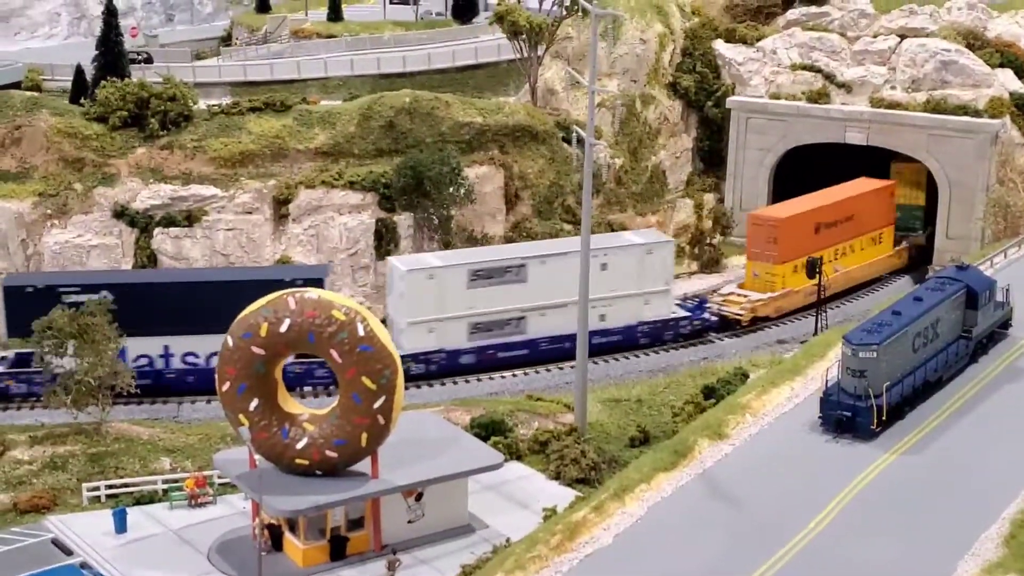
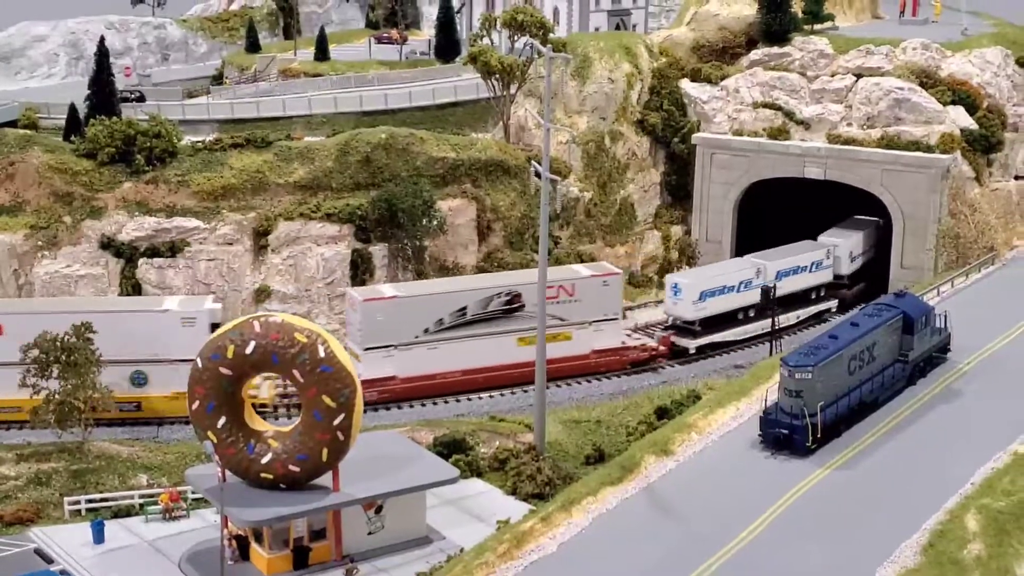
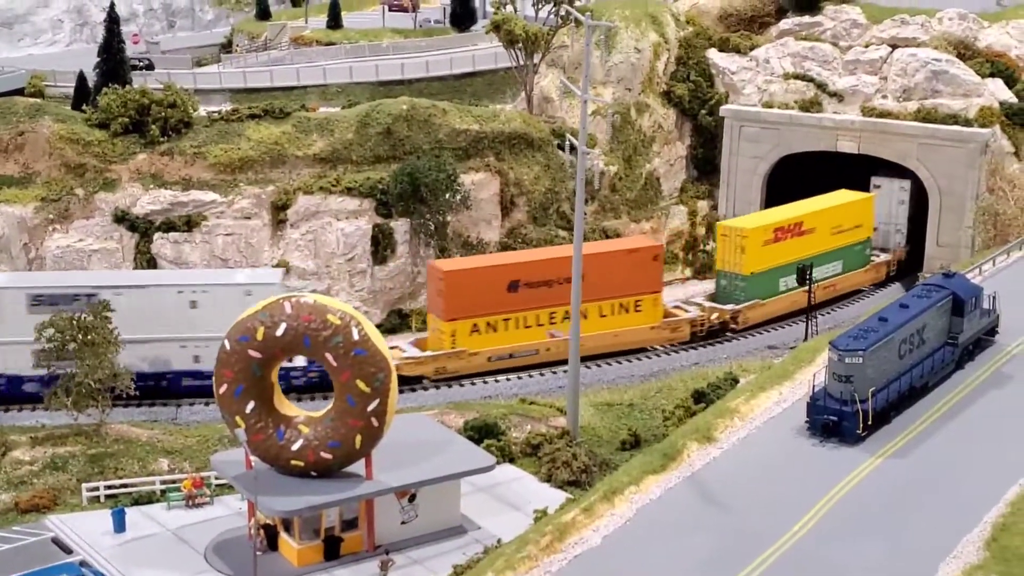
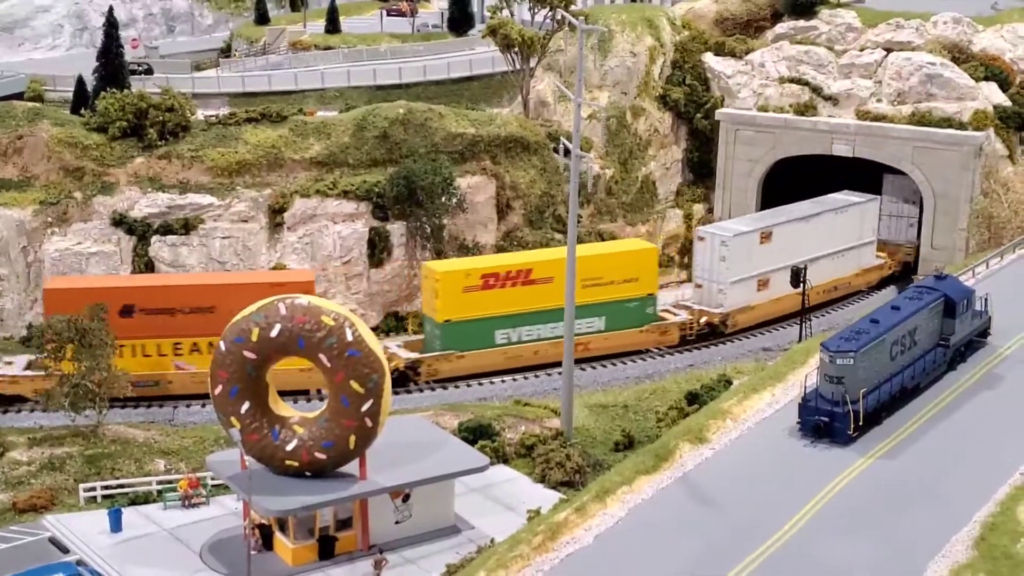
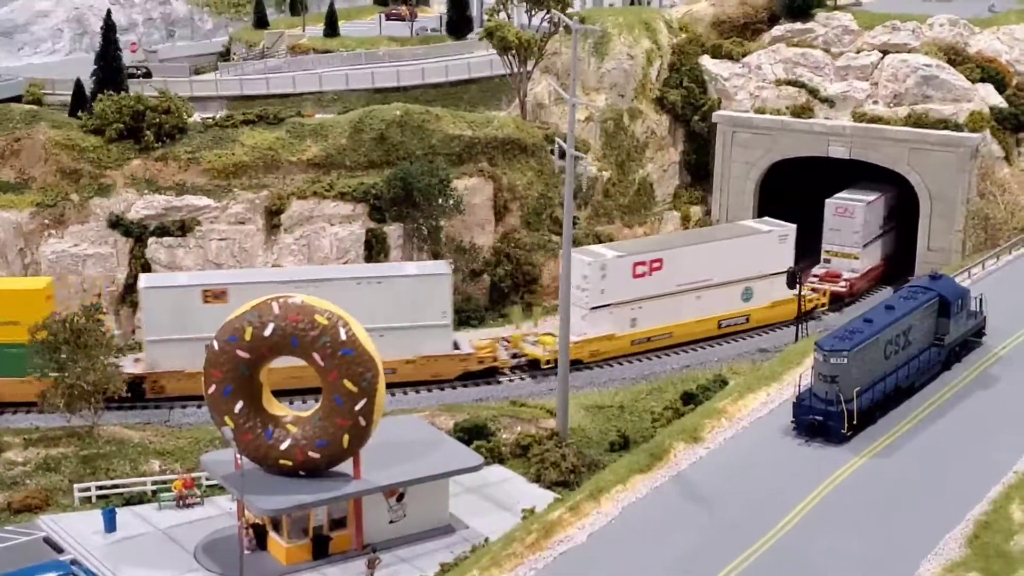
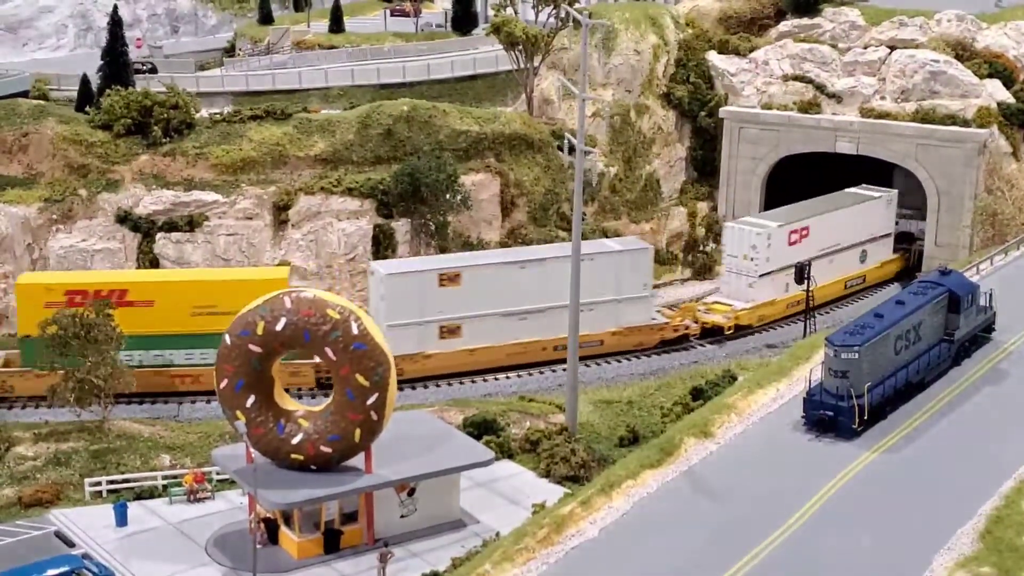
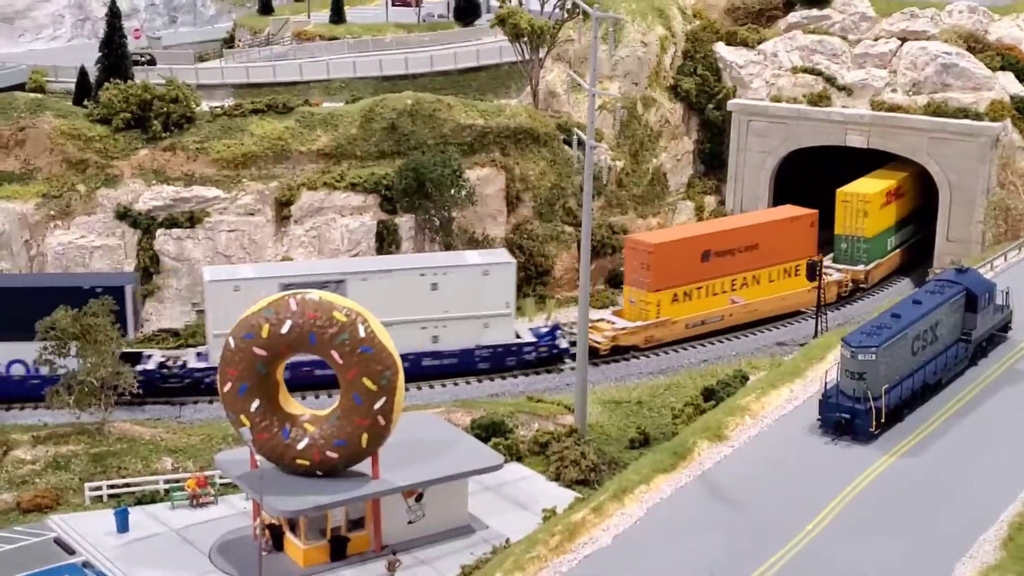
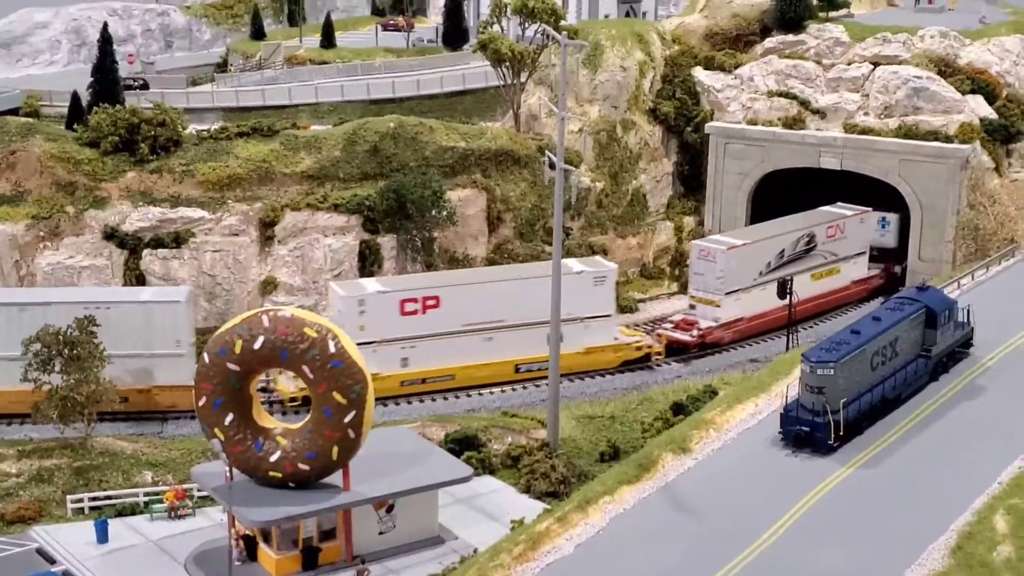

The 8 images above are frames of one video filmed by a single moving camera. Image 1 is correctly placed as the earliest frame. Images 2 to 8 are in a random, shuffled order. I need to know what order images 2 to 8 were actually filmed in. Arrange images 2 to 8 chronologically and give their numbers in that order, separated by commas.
7, 3, 4, 6, 5, 8, 2
